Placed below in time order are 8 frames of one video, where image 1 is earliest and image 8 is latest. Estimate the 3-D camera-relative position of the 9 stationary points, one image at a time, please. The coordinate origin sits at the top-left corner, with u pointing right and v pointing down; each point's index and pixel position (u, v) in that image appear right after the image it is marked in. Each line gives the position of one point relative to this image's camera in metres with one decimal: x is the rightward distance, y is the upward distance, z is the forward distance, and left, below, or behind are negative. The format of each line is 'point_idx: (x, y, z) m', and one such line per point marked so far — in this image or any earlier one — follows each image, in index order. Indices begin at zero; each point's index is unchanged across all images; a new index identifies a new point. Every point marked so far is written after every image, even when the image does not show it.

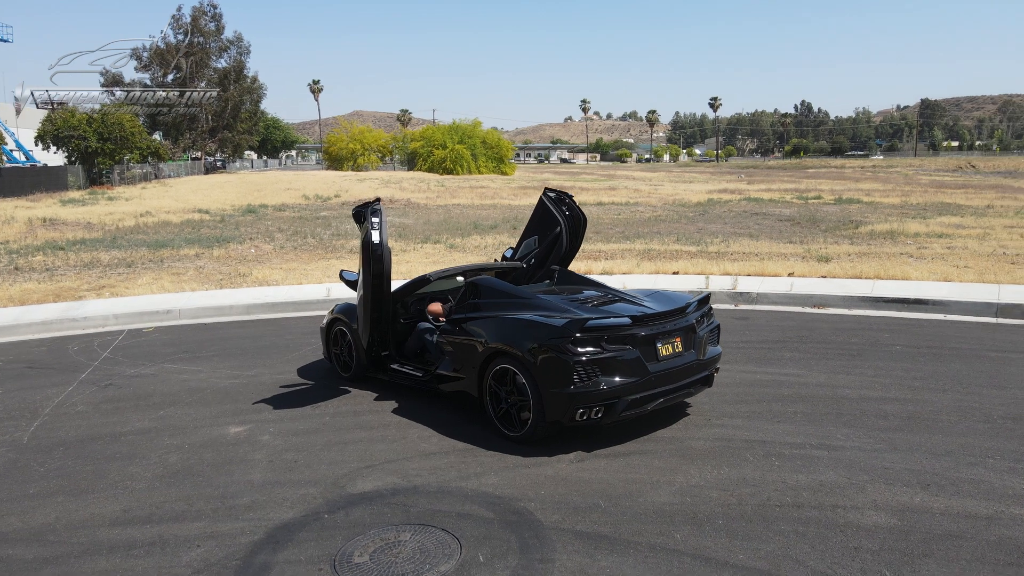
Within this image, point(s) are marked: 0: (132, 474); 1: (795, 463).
0: (-2.8, -1.4, +5.4) m
1: (+2.0, -1.2, +5.1) m
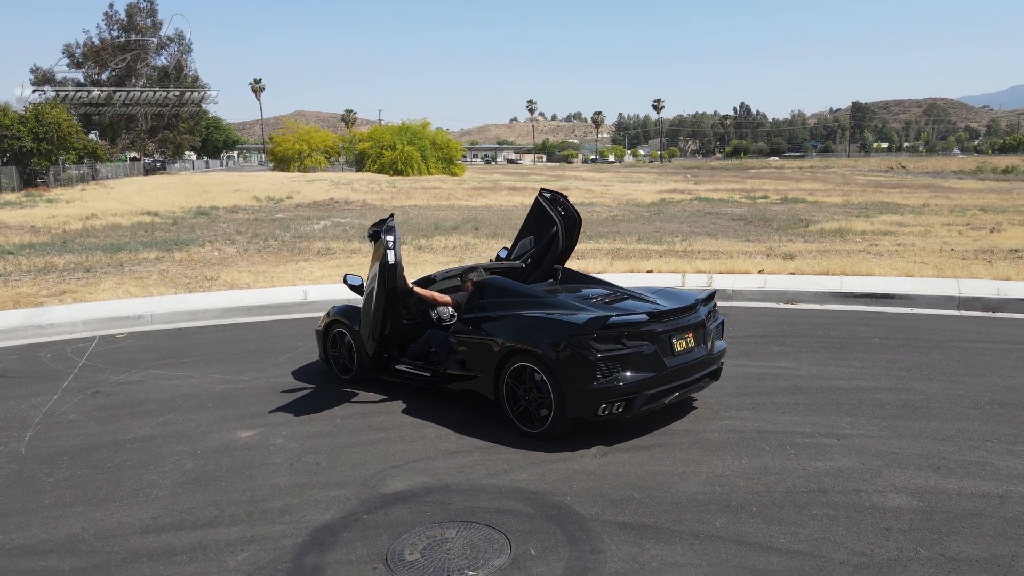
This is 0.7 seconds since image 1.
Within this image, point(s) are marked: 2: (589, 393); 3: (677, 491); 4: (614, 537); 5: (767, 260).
0: (-2.6, -1.4, +5.3) m
1: (+2.2, -1.2, +5.3) m
2: (+0.6, -0.8, +5.5) m
3: (+1.1, -1.3, +4.8) m
4: (+0.6, -1.4, +4.2) m
5: (+5.3, +0.6, +15.3) m
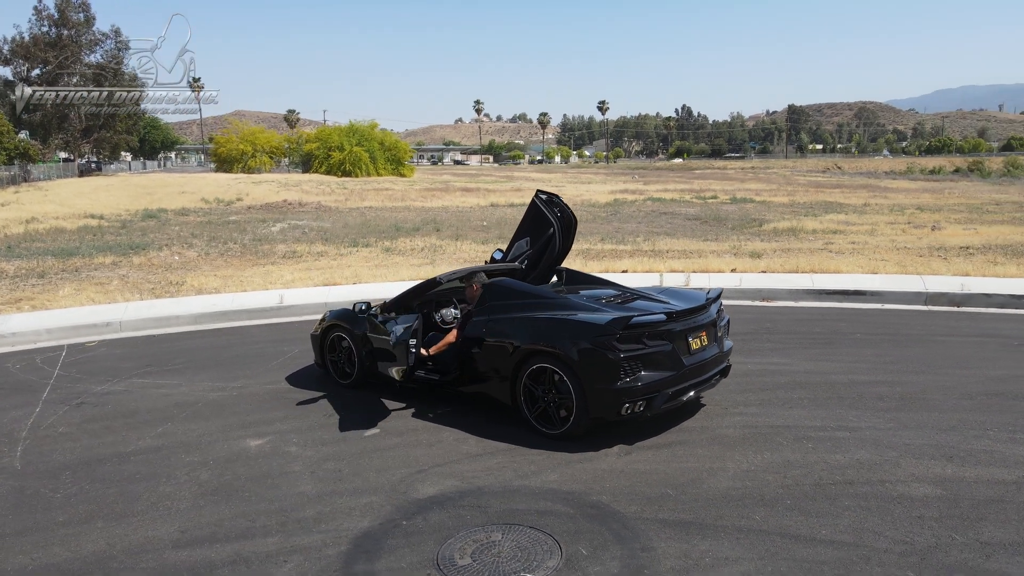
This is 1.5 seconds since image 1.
0: (-2.4, -1.4, +5.2) m
1: (+2.4, -1.2, +5.5) m
2: (+0.8, -0.8, +5.5) m
3: (+1.3, -1.3, +4.9) m
4: (+0.9, -1.4, +4.3) m
5: (+4.7, +0.6, +15.6) m
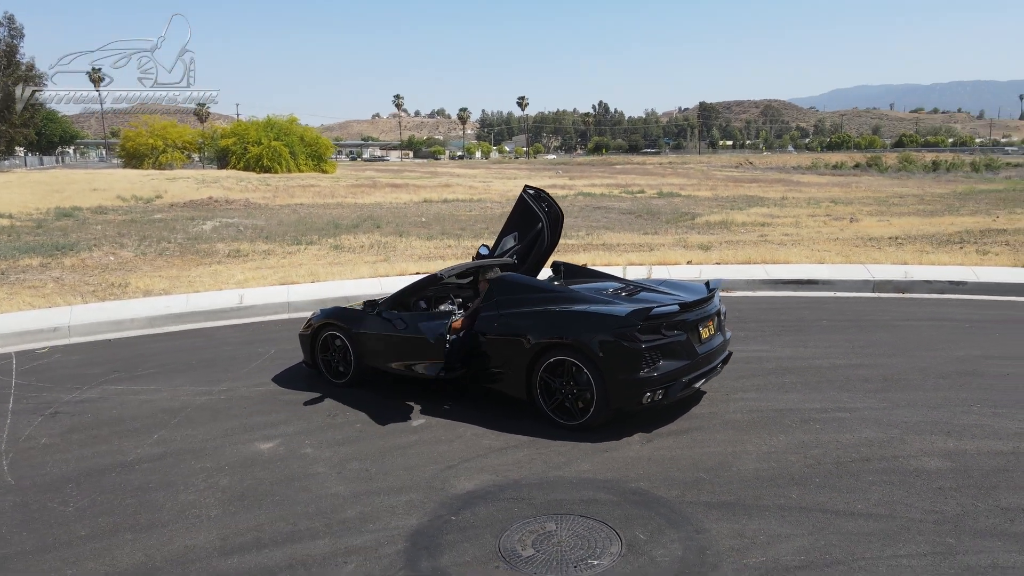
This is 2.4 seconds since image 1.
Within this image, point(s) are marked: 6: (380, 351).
0: (-2.1, -1.4, +5.0) m
1: (+2.5, -1.1, +5.8) m
2: (+1.0, -0.7, +5.7) m
3: (+1.6, -1.2, +5.1) m
4: (+1.2, -1.4, +4.4) m
5: (+3.8, +0.8, +16.1) m
6: (-1.3, -0.6, +7.1) m
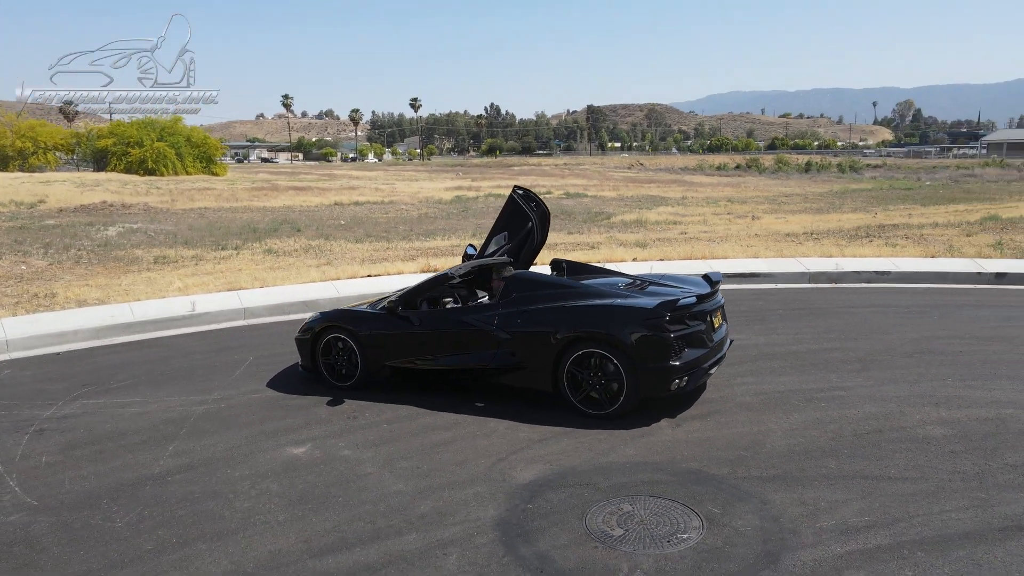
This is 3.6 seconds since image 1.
0: (-1.7, -1.5, +4.9) m
1: (+2.8, -1.0, +6.4) m
2: (+1.2, -0.7, +6.0) m
3: (+1.9, -1.2, +5.5) m
4: (+1.7, -1.3, +4.8) m
5: (+2.5, +0.9, +16.7) m
6: (-1.2, -0.6, +7.1) m
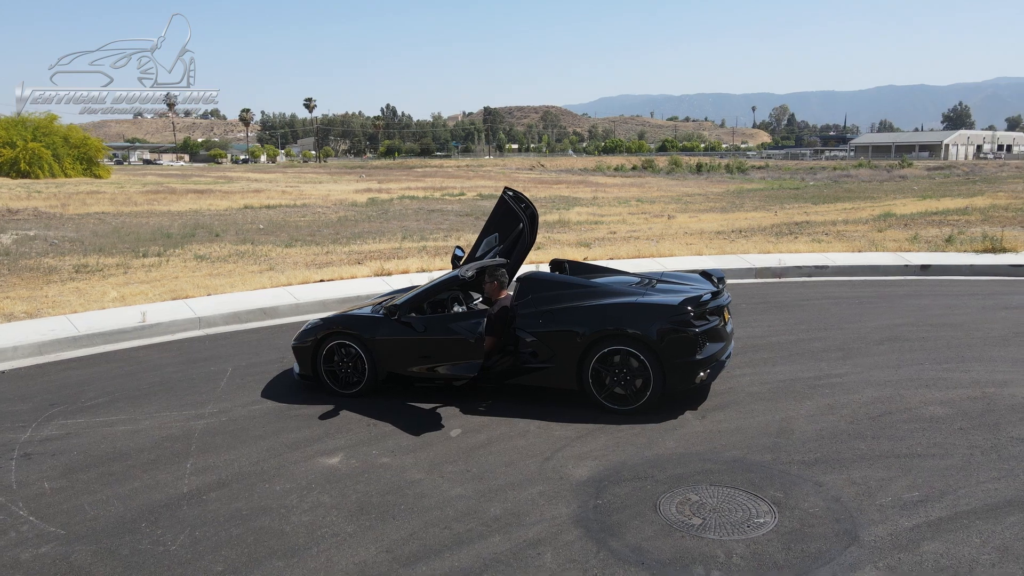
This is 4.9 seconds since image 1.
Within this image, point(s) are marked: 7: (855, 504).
0: (-1.3, -1.5, +4.7) m
1: (+3.0, -0.9, +6.8) m
2: (+1.5, -0.6, +6.2) m
3: (+2.3, -1.1, +5.8) m
4: (+2.1, -1.3, +5.1) m
5: (+1.3, +0.9, +17.0) m
6: (-1.1, -0.7, +7.0) m
7: (+2.1, -1.3, +4.6) m
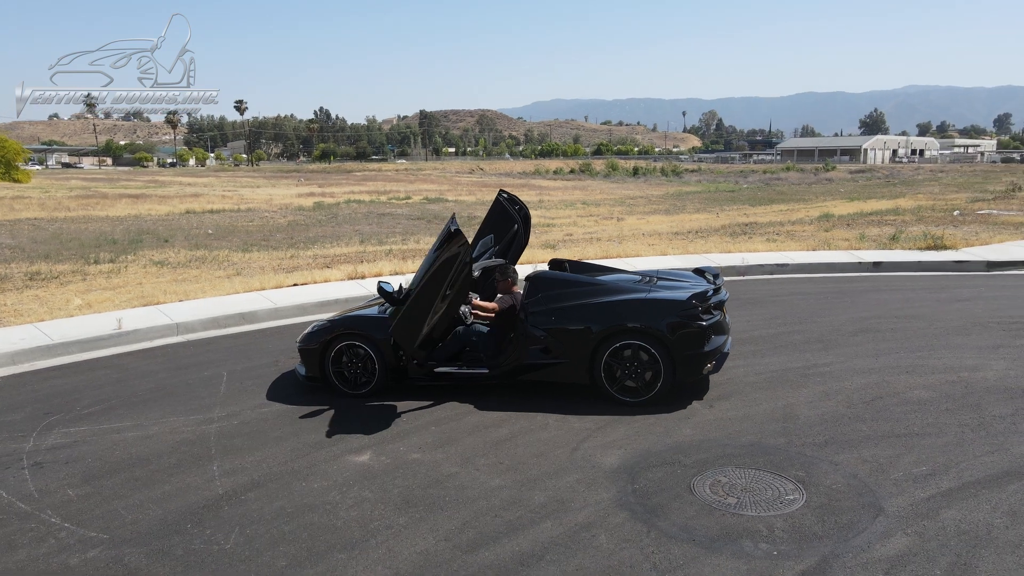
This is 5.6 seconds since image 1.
0: (-1.0, -1.5, +4.8) m
1: (+3.1, -0.9, +7.2) m
2: (+1.6, -0.6, +6.5) m
3: (+2.4, -1.1, +6.2) m
4: (+2.3, -1.2, +5.5) m
5: (+0.5, +0.9, +17.3) m
6: (-1.0, -0.7, +7.1) m
7: (+2.4, -1.3, +5.0) m
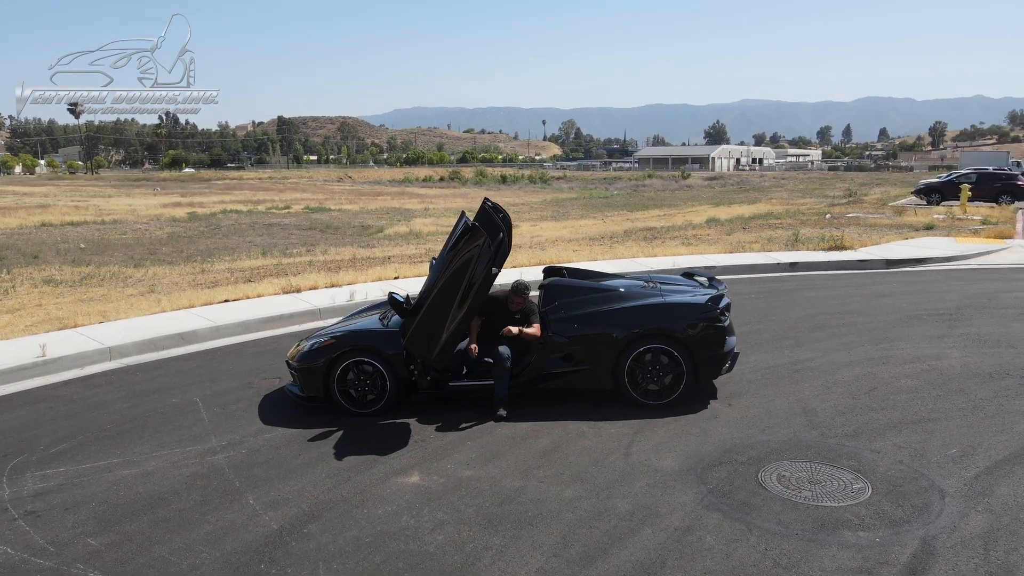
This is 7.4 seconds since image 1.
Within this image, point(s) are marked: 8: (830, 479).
0: (-0.4, -1.6, +4.6) m
1: (+3.2, -0.9, +7.7) m
2: (+1.9, -0.6, +6.8) m
3: (+2.7, -1.1, +6.6) m
4: (+2.7, -1.2, +5.8) m
5: (-1.2, +0.7, +17.2) m
6: (-0.8, -0.8, +6.9) m
7: (+2.9, -1.3, +5.4) m
8: (+2.2, -1.3, +5.2) m
